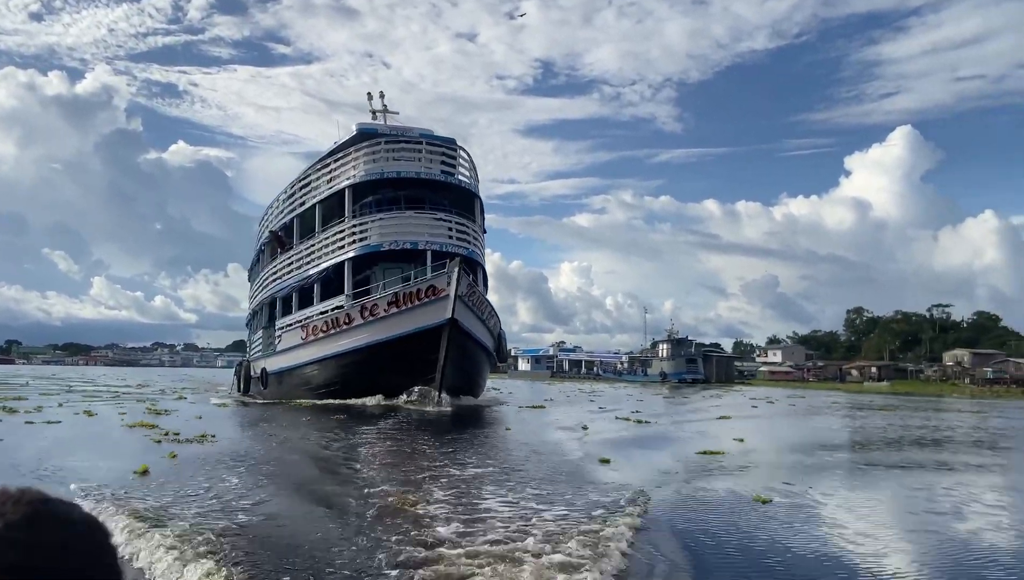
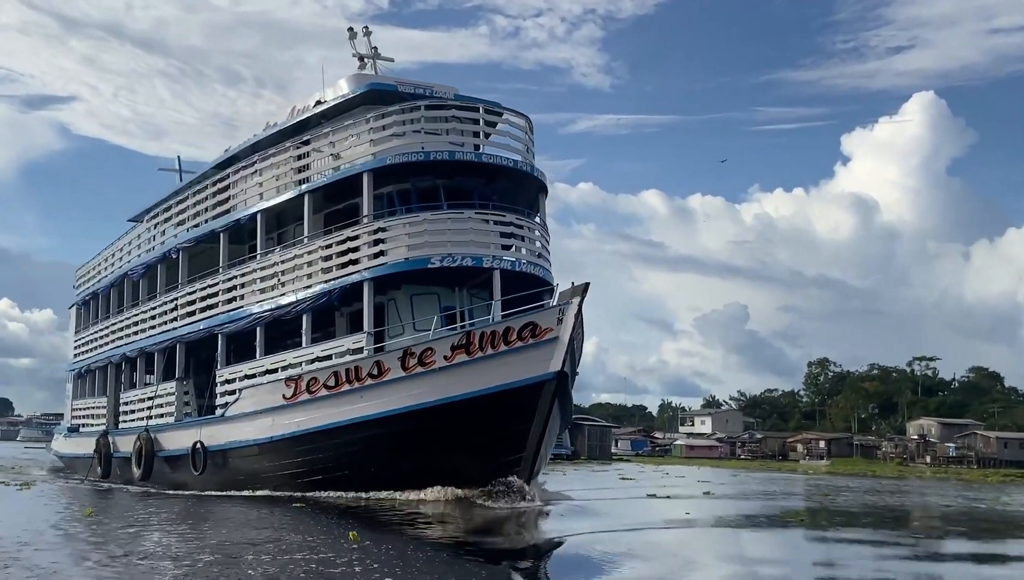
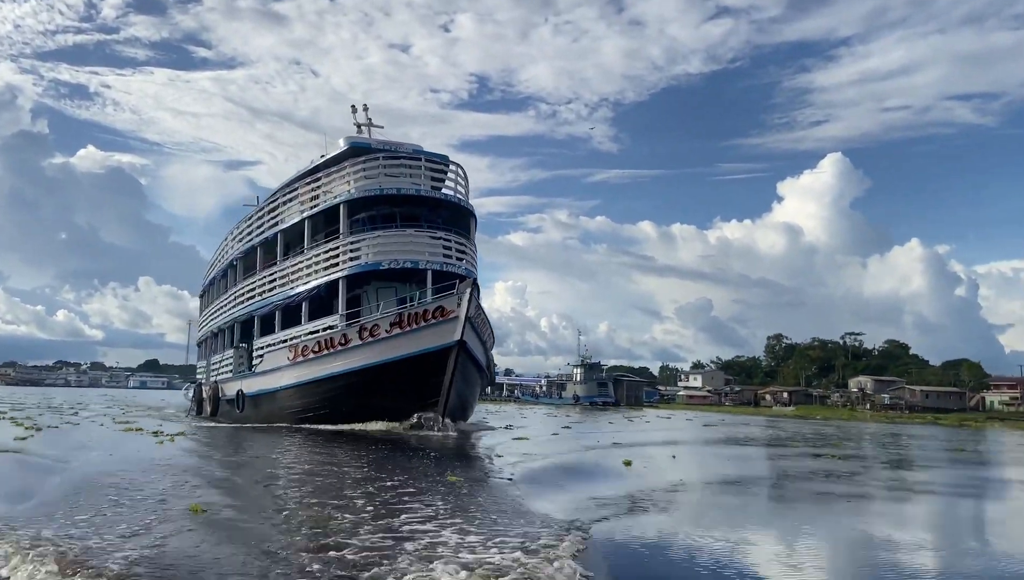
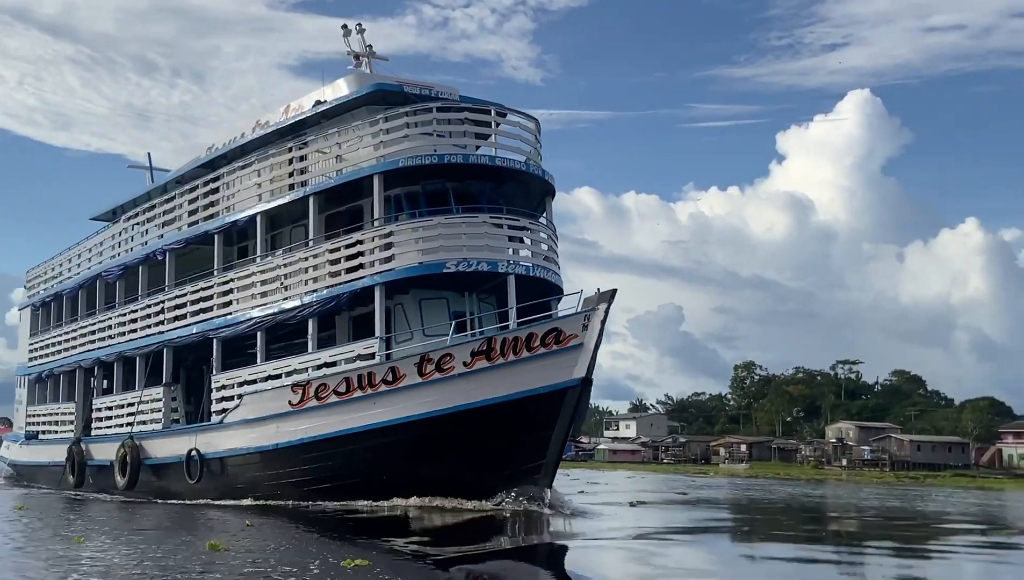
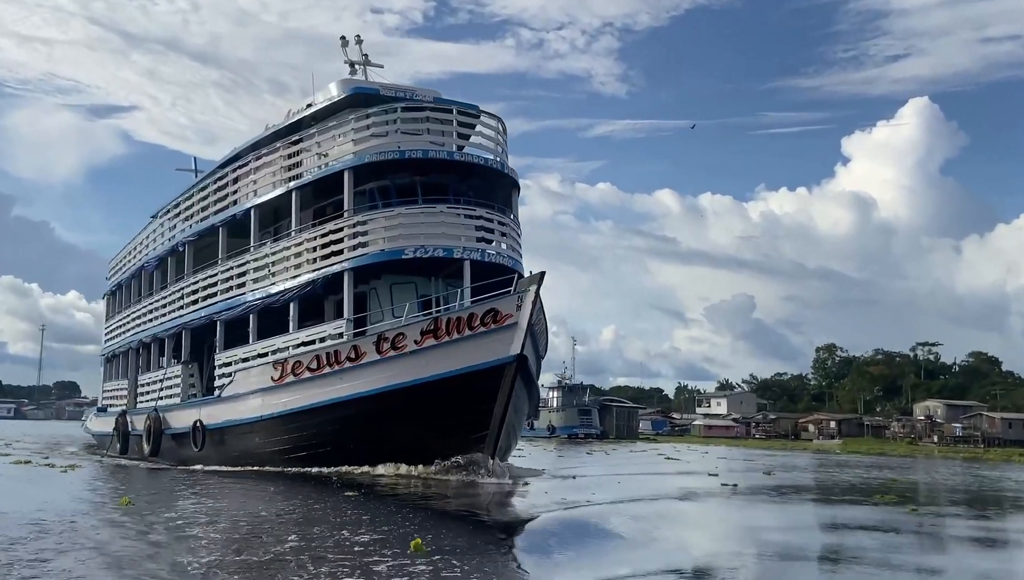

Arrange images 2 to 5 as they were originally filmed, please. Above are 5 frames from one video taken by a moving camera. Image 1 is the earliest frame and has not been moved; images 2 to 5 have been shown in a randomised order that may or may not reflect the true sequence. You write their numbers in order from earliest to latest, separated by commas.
3, 5, 2, 4
